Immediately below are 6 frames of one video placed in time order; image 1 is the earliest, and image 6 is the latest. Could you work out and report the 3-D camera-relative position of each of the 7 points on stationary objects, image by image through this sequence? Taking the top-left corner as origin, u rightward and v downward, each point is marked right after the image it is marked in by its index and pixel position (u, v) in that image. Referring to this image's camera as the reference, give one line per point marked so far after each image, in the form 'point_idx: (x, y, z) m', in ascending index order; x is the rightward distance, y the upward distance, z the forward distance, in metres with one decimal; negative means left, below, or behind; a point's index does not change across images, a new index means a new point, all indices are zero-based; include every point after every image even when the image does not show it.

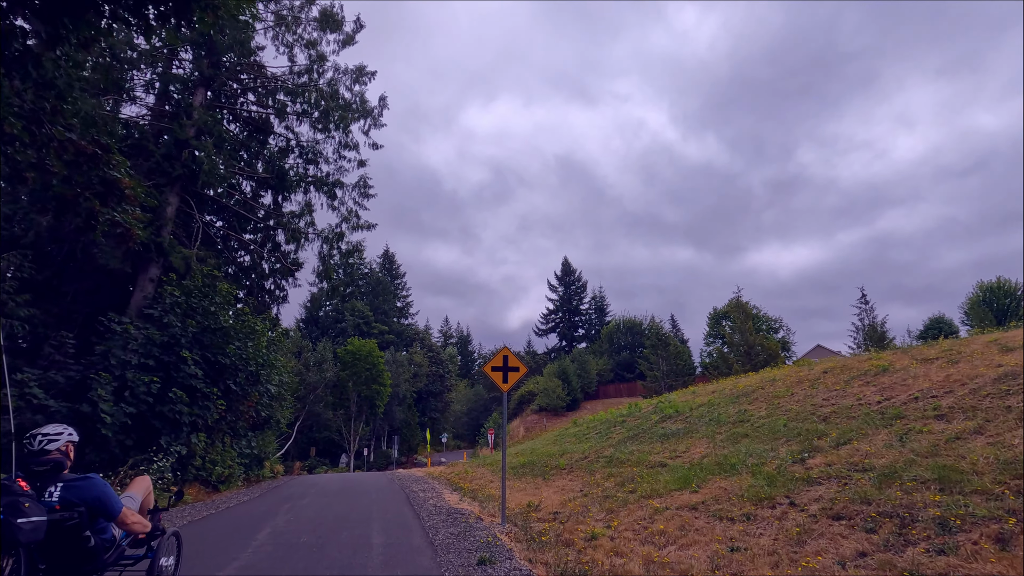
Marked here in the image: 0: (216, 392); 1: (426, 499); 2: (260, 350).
0: (-6.5, -2.3, +14.5) m
1: (-1.7, -4.3, +13.4) m
2: (-6.4, -1.6, +16.6) m
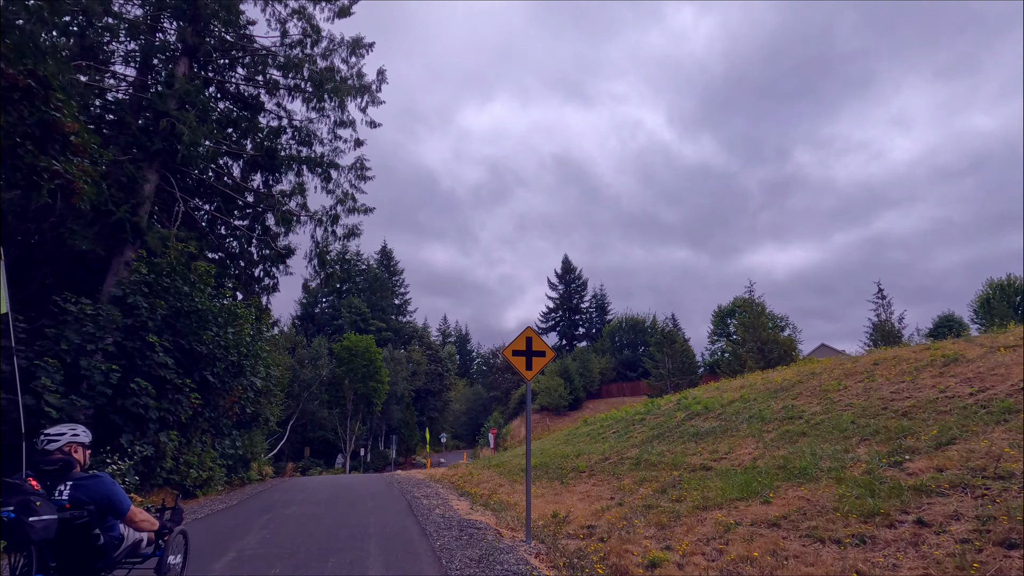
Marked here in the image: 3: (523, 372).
0: (-6.2, -1.9, +12.7) m
1: (-1.4, -3.9, +11.7) m
2: (-6.0, -1.1, +14.8) m
3: (+0.2, -1.1, +8.7) m
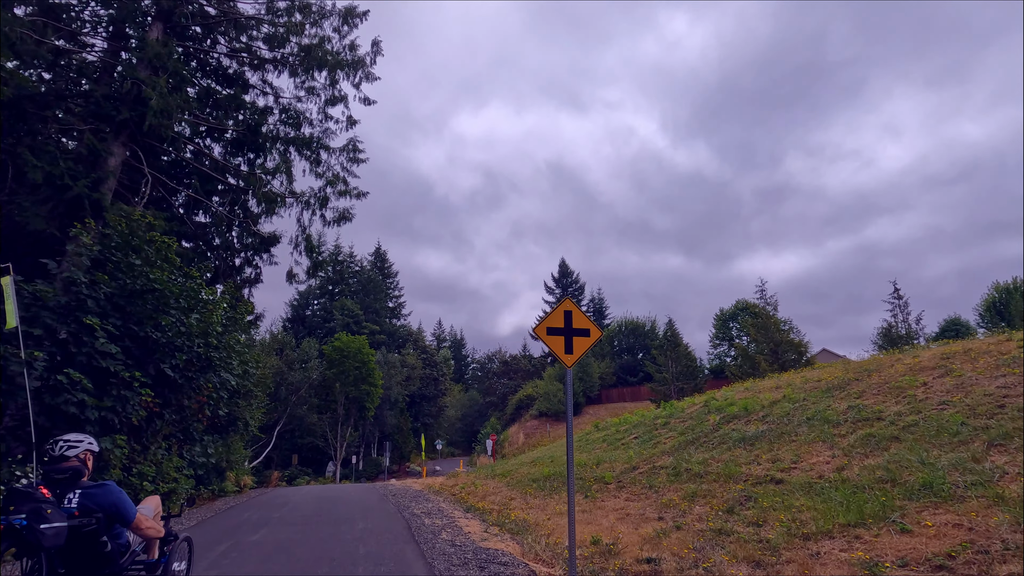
0: (-5.9, -1.5, +10.5) m
1: (-1.1, -3.5, +9.5) m
2: (-5.8, -0.8, +12.7) m
3: (+0.5, -0.7, +6.6) m
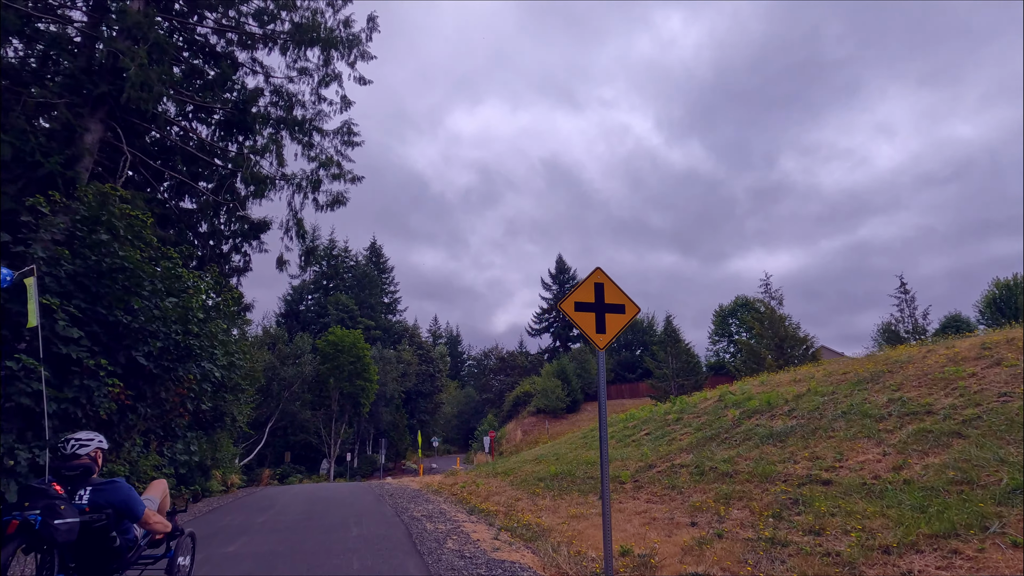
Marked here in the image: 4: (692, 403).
0: (-5.7, -1.2, +9.5) m
1: (-0.9, -3.2, +8.5) m
2: (-5.6, -0.4, +11.6) m
3: (+0.7, -0.4, +5.6) m
4: (+5.2, -3.4, +19.2) m
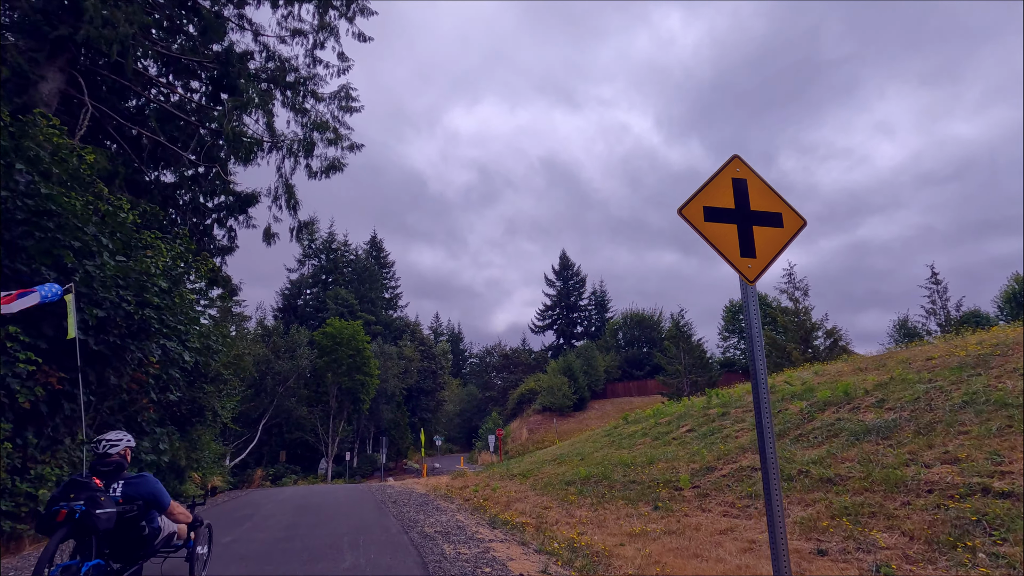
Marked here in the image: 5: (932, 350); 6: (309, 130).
0: (-5.3, -0.6, +7.3) m
1: (-0.5, -2.7, +6.3) m
2: (-5.1, +0.1, +9.4) m
3: (+1.2, +0.1, +3.4) m
4: (+5.7, -2.8, +17.0) m
5: (+8.6, -1.3, +13.5) m
6: (-5.5, +4.2, +17.8) m
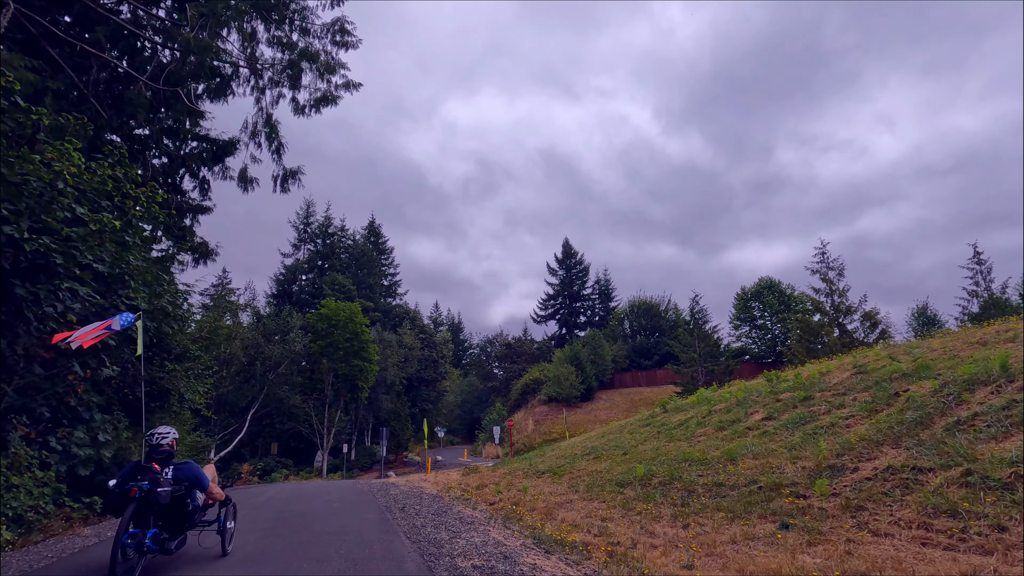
0: (-4.6, +0.2, +4.4) m
1: (+0.2, -1.9, +3.5) m
2: (-4.5, +0.9, +6.5) m
3: (+1.8, +0.8, +0.5) m
4: (+6.3, -1.9, +14.2) m
5: (+9.2, -0.5, +10.7) m
6: (-4.9, +5.1, +14.9) m
